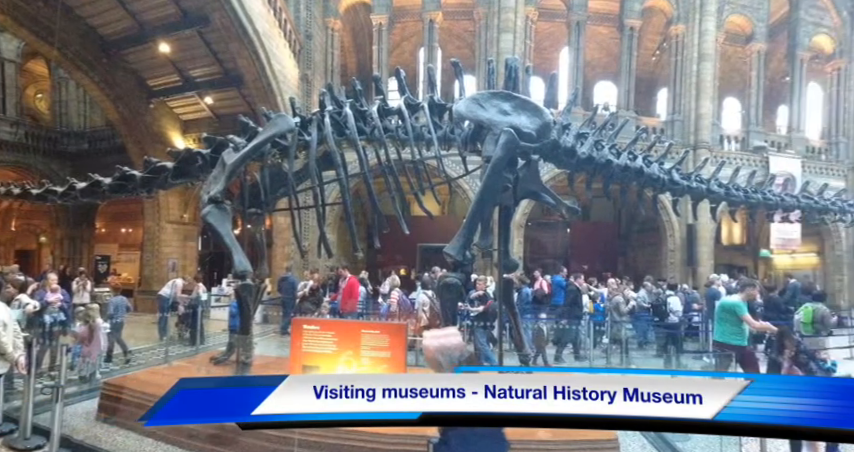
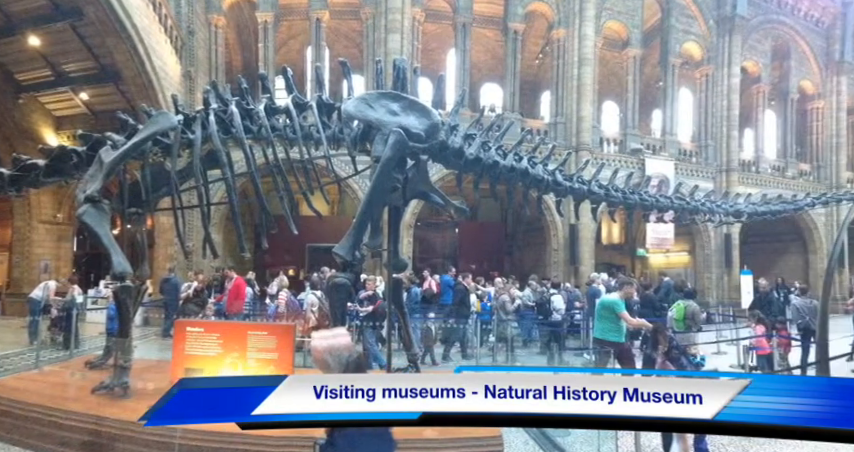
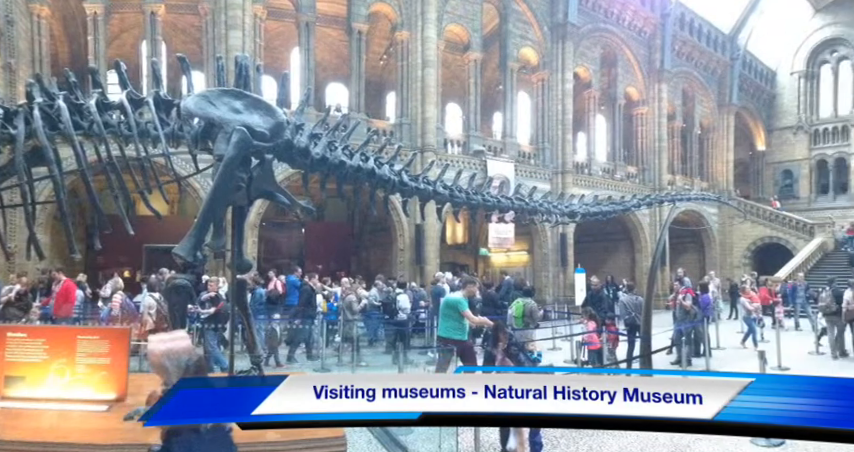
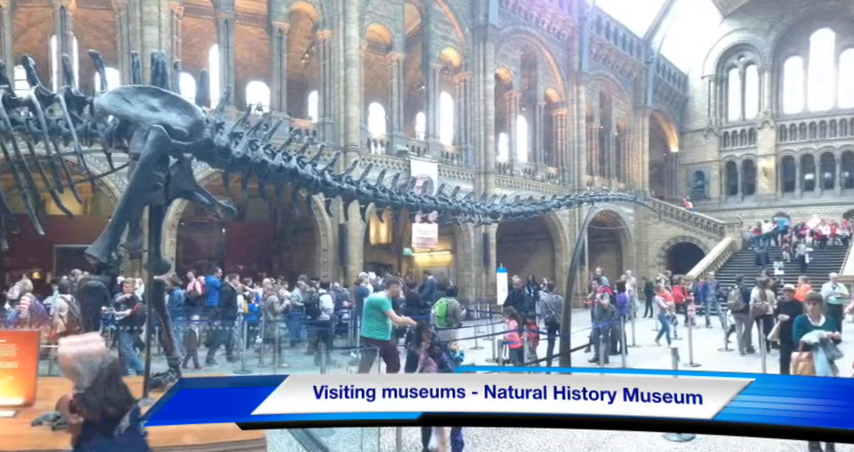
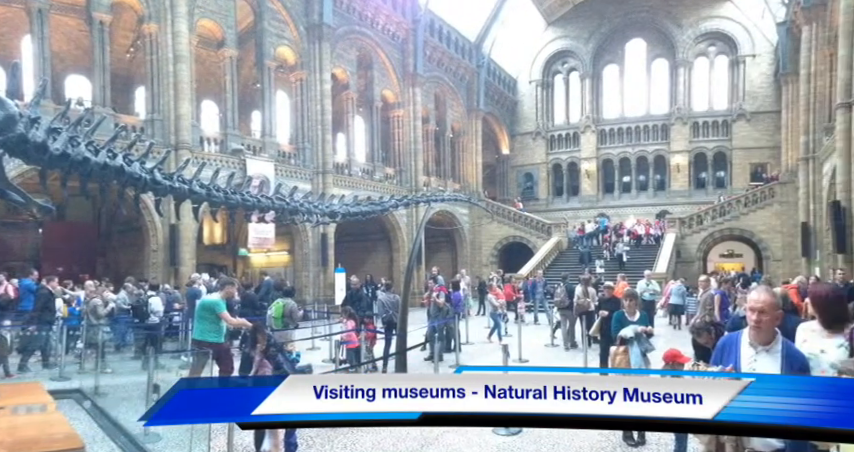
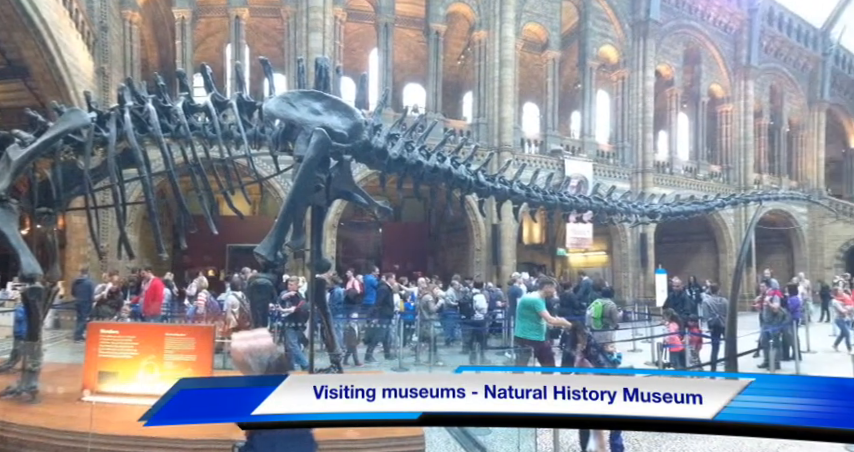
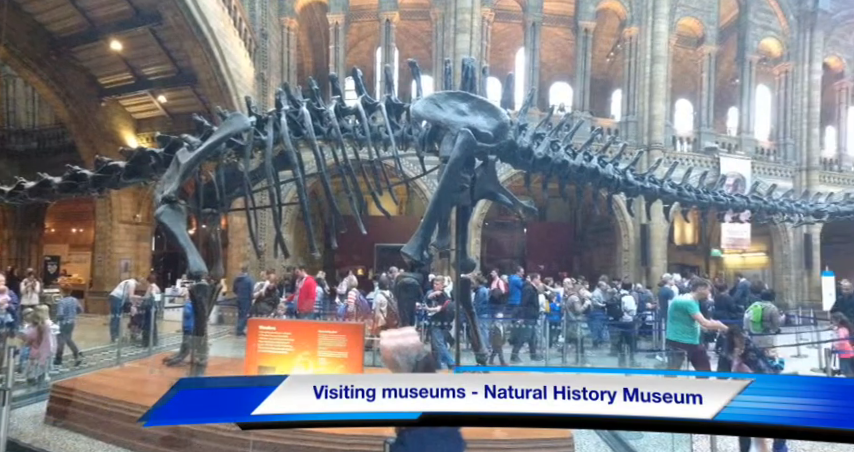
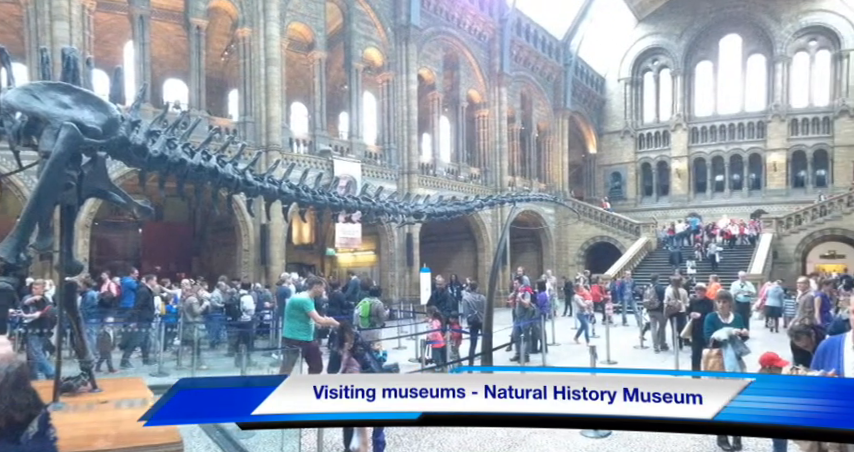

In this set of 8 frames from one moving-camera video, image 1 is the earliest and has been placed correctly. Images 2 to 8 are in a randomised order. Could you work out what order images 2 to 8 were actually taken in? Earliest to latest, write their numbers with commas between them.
7, 2, 6, 3, 4, 8, 5
